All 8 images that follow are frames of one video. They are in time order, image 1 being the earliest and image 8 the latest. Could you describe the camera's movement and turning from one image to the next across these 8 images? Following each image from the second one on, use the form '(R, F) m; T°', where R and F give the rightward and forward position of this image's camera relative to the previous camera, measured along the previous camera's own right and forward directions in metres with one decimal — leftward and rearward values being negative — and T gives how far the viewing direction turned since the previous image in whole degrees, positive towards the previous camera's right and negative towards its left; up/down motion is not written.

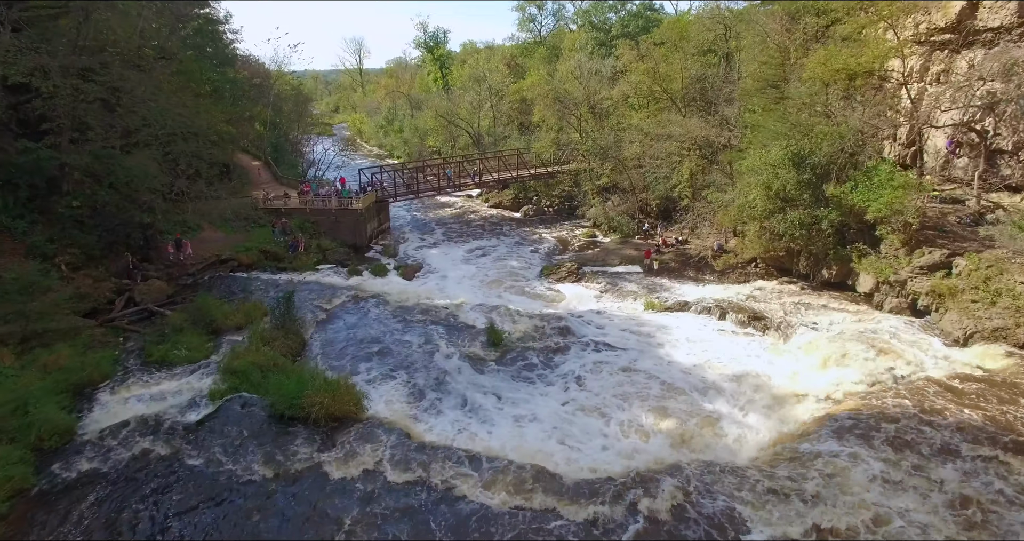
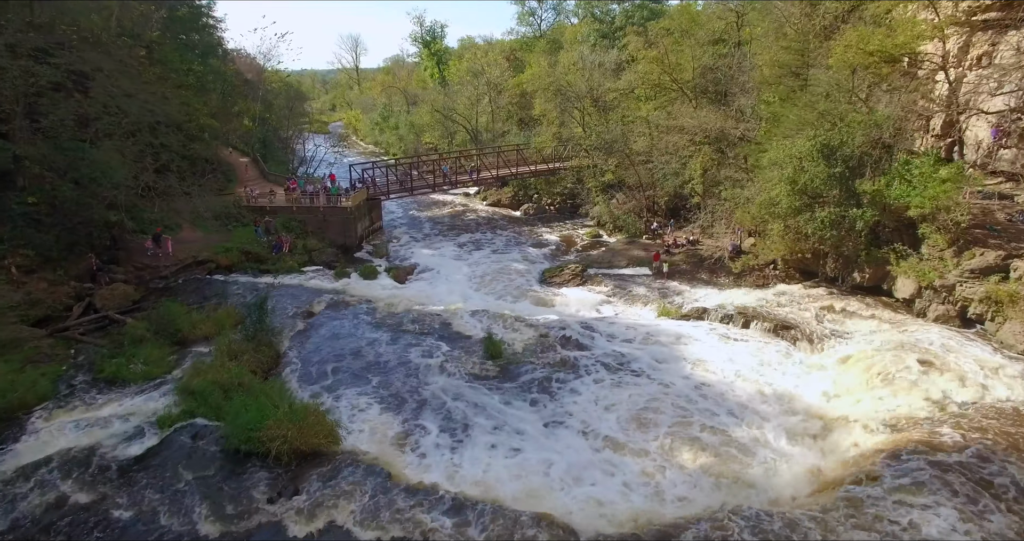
(0.0, +1.8) m; 0°
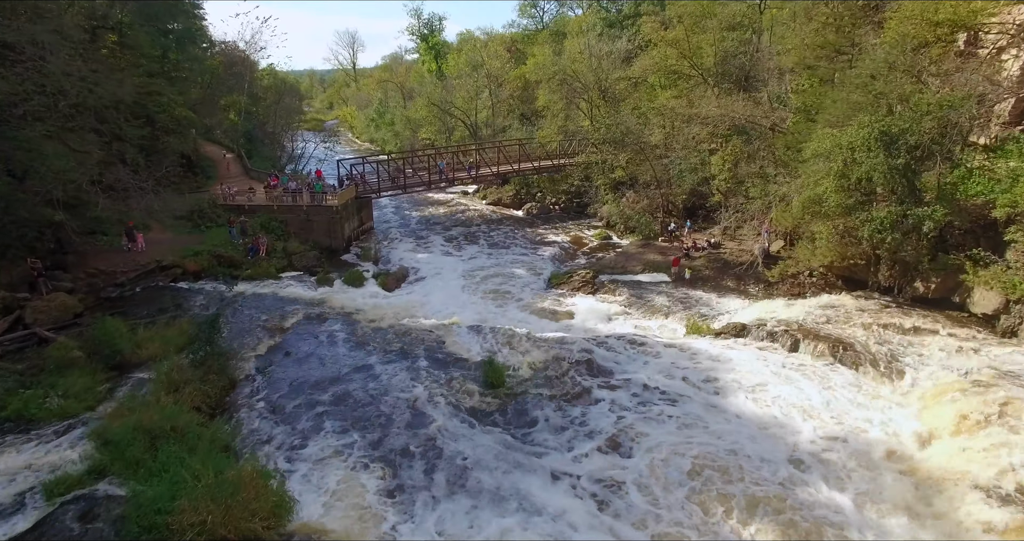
(-0.1, +2.6) m; 0°
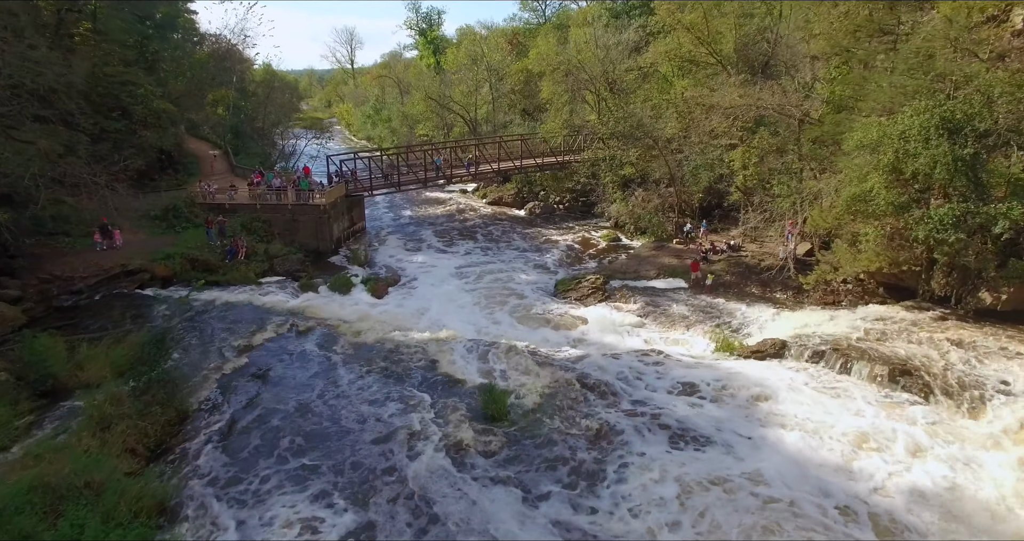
(-0.1, +2.0) m; 0°
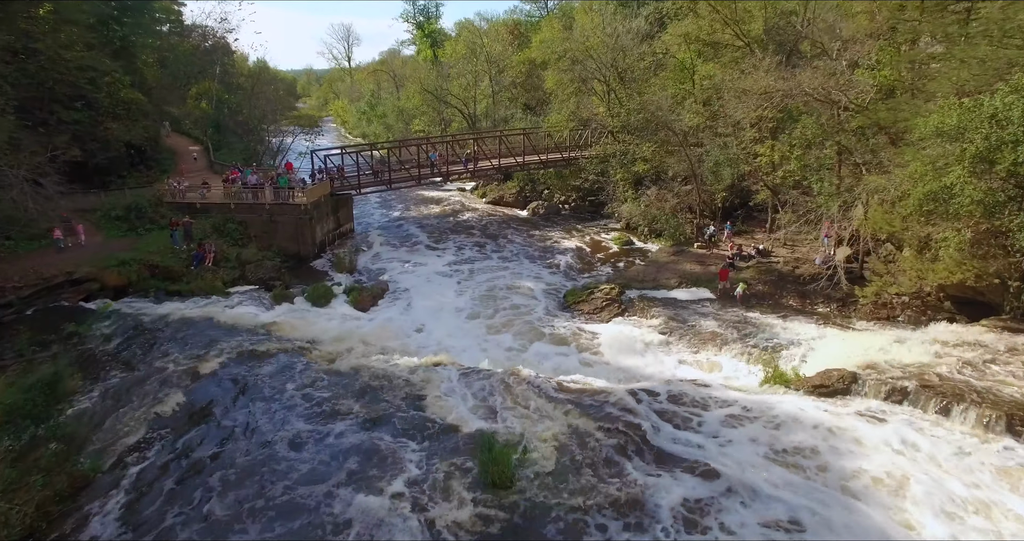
(-0.1, +2.5) m; 0°
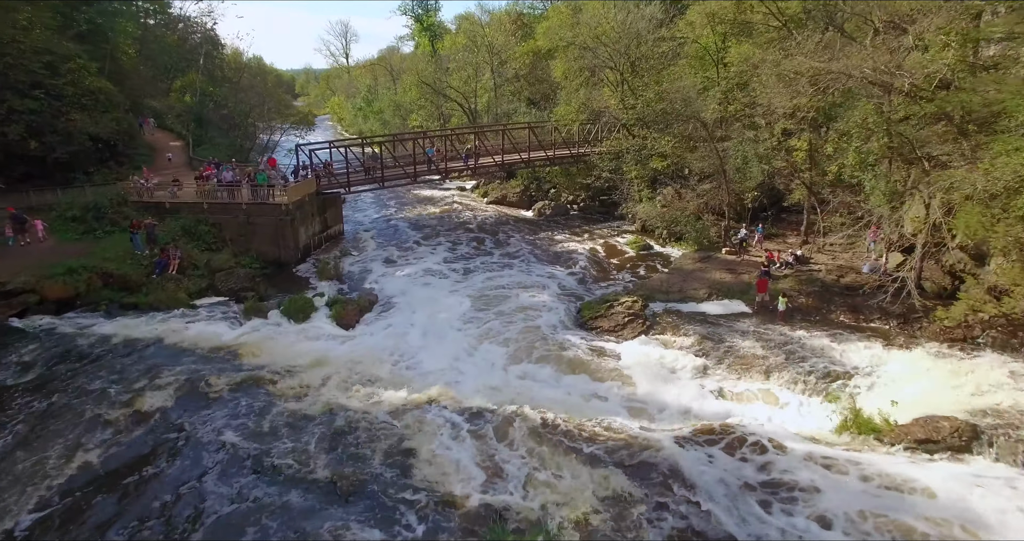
(-0.2, +2.4) m; 0°
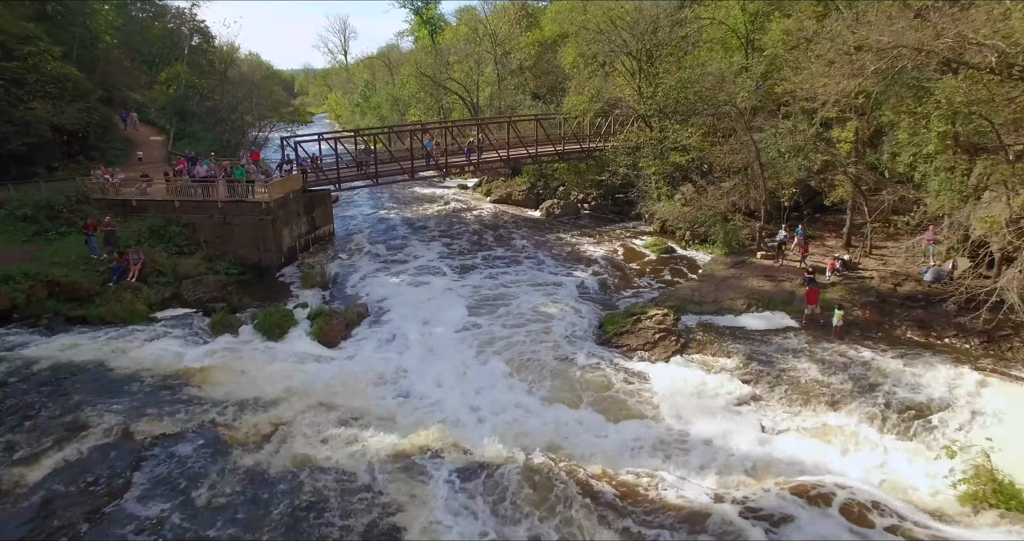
(-0.2, +2.2) m; 0°
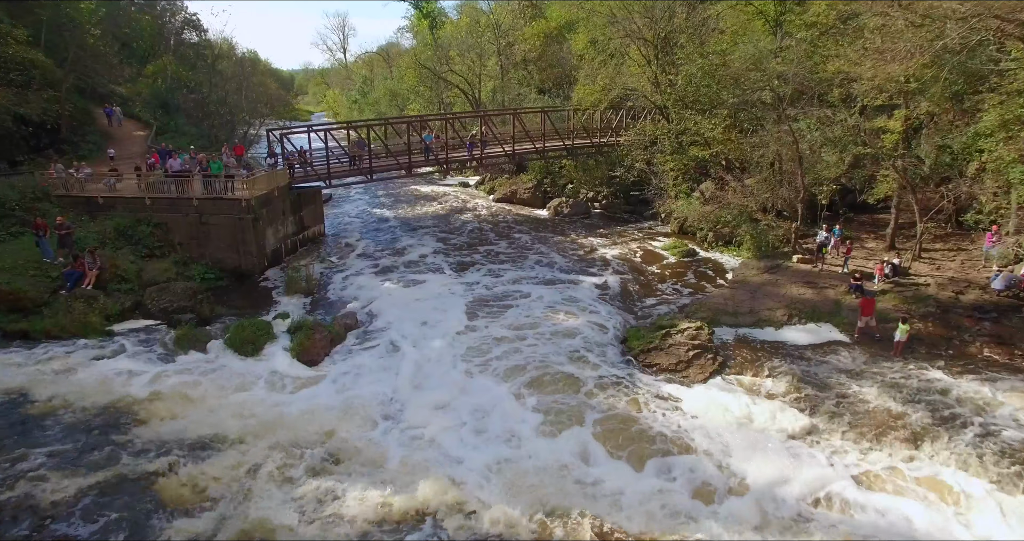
(-0.2, +1.8) m; 0°
